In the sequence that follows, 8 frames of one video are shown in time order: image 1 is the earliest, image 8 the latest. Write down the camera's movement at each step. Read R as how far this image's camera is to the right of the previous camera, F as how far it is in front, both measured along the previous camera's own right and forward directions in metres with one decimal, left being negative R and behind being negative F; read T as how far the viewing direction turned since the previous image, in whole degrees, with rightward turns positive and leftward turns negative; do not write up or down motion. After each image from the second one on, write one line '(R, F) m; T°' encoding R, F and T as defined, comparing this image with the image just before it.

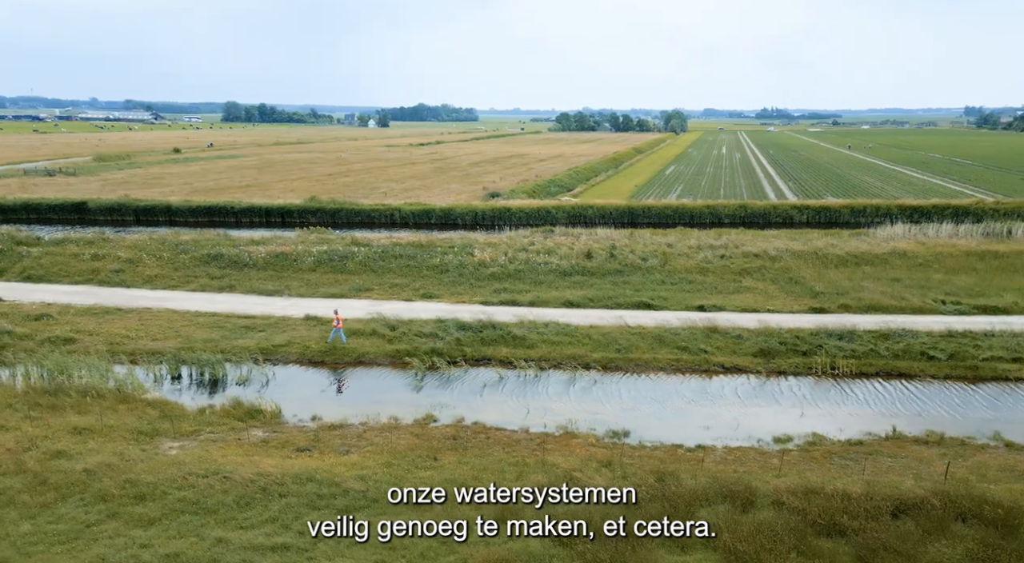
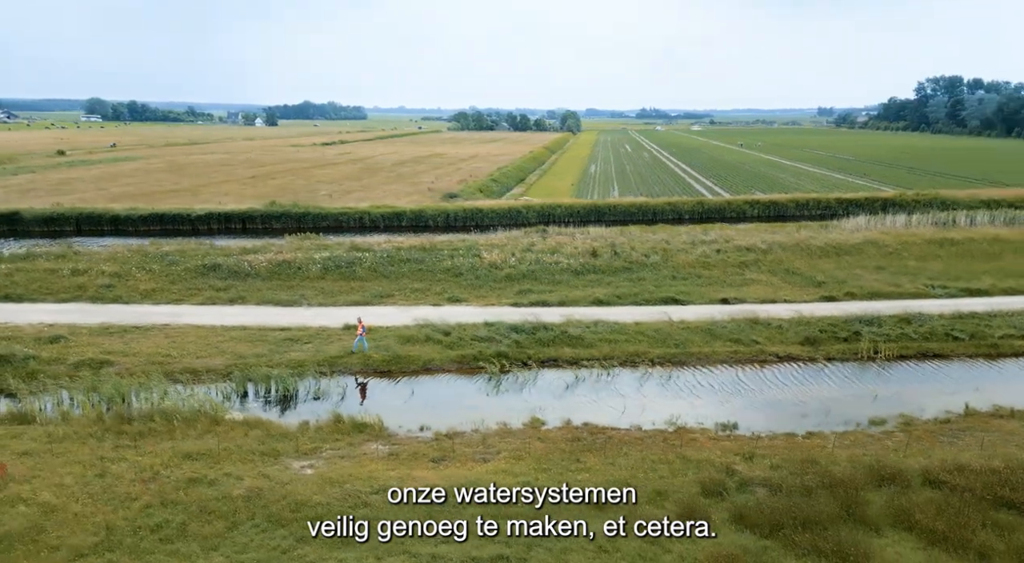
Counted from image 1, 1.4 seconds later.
(-3.7, +0.3) m; +7°
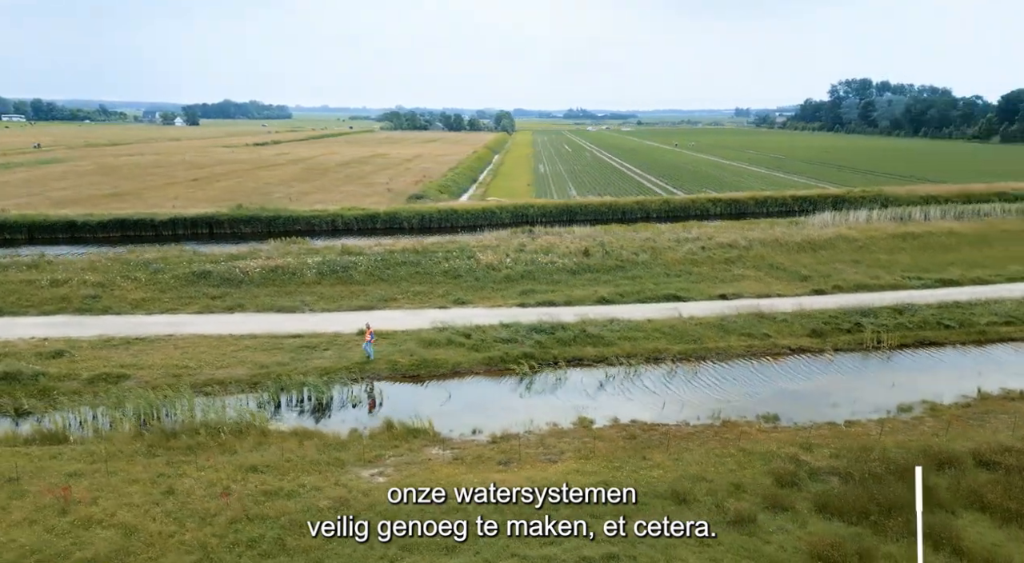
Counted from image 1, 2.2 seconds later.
(-2.0, +0.1) m; +4°
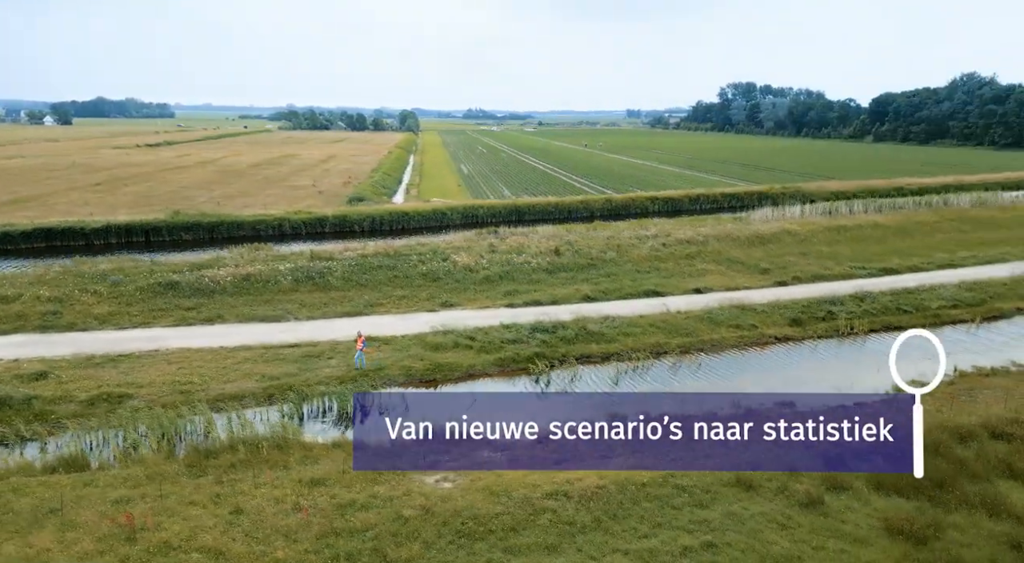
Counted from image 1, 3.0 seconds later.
(-2.3, +0.1) m; +7°
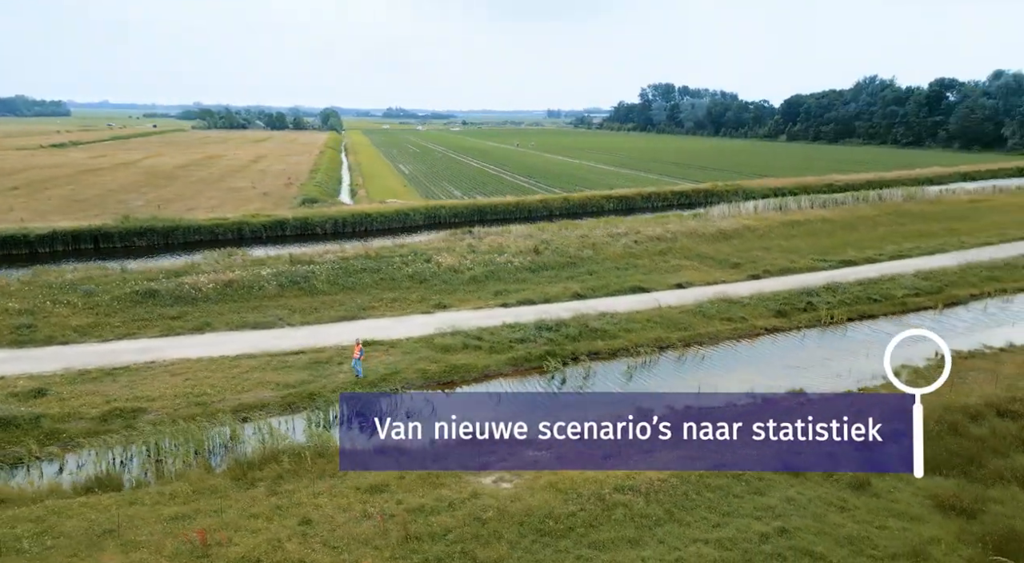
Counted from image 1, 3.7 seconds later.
(-1.9, 0.0) m; +5°
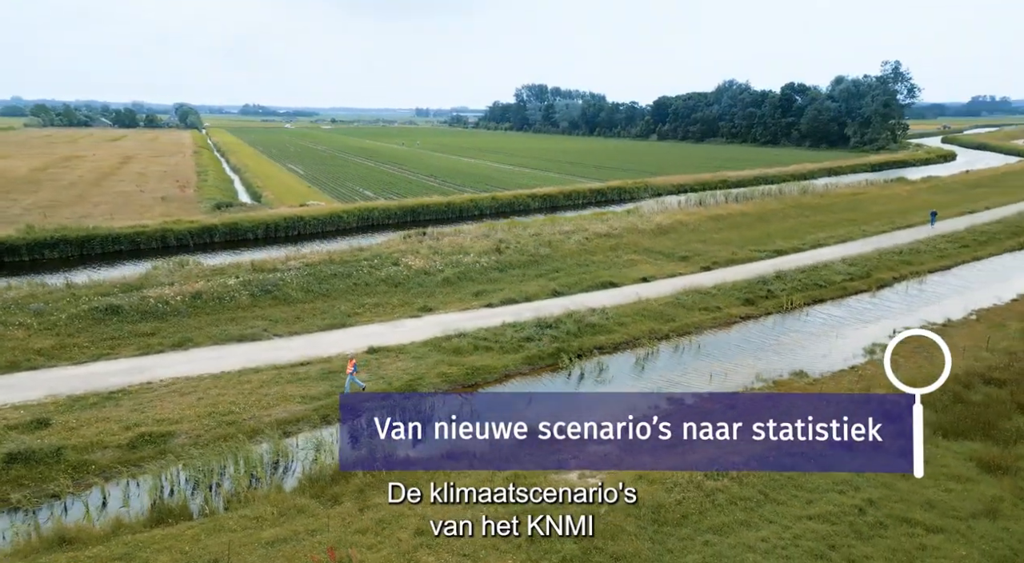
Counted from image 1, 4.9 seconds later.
(-3.0, +0.1) m; +9°
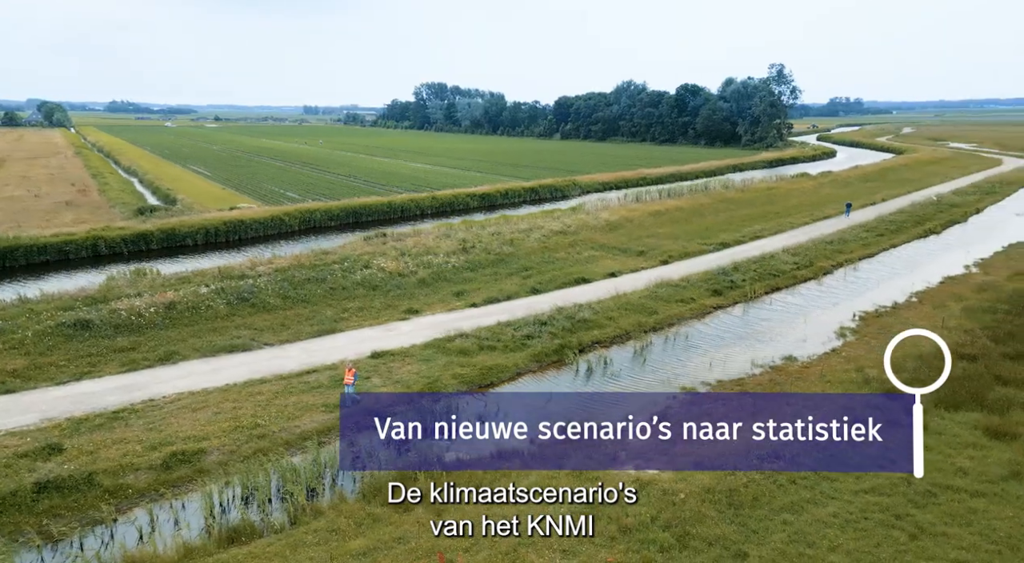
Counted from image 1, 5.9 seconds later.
(-2.3, 0.0) m; +7°
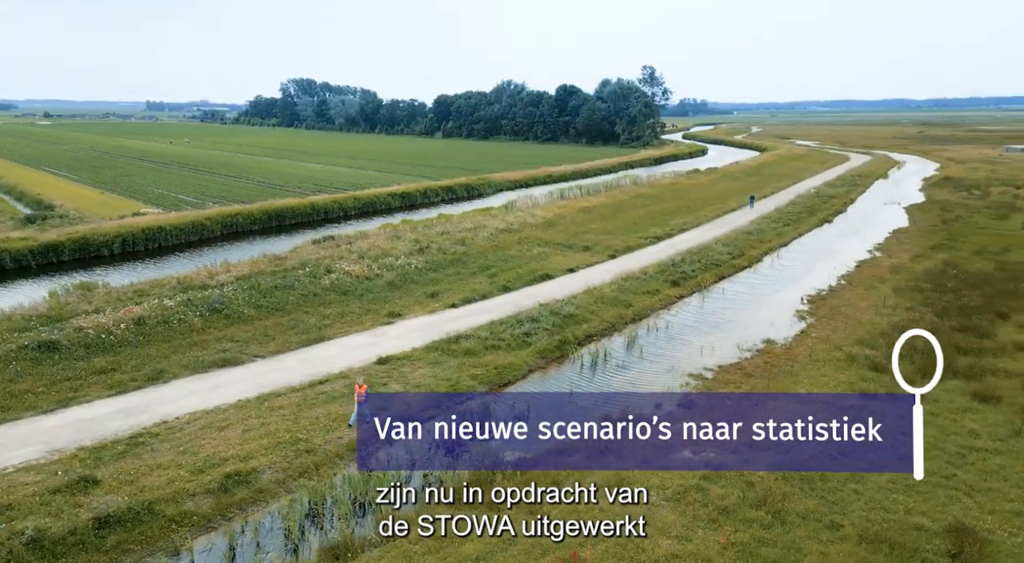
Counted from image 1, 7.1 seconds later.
(-2.9, 0.0) m; +9°
